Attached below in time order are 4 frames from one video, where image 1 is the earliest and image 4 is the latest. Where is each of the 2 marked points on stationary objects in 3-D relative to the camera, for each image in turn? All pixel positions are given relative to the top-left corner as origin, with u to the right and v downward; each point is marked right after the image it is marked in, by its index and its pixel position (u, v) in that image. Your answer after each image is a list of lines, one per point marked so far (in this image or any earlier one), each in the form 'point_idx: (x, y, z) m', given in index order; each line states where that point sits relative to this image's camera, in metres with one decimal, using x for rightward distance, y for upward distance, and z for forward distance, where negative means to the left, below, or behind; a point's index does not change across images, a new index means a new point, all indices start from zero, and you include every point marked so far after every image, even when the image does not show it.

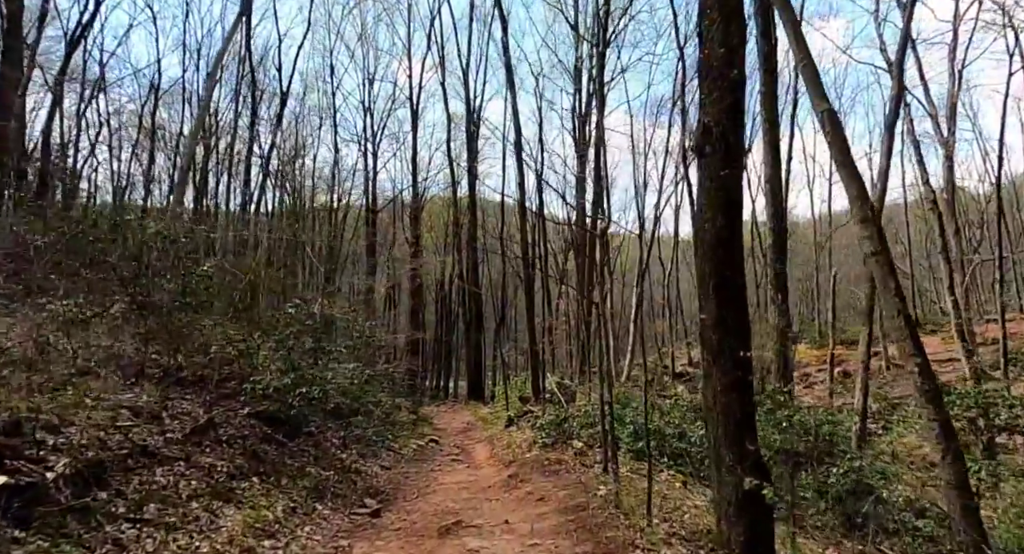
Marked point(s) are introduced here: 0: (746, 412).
0: (+1.4, -0.8, +3.7) m
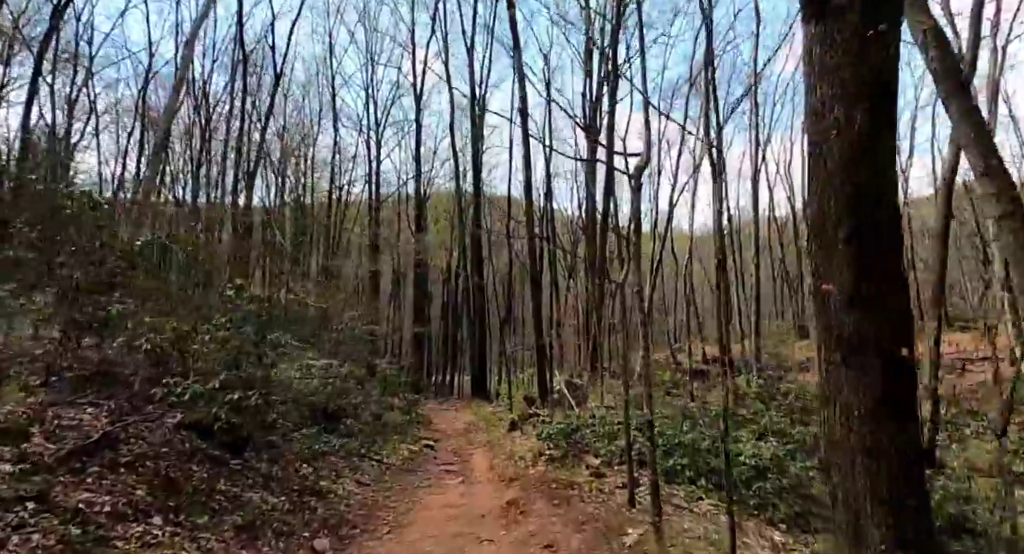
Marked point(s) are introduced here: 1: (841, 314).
0: (+1.3, -0.6, +2.1) m
1: (+1.1, -0.1, +2.2) m
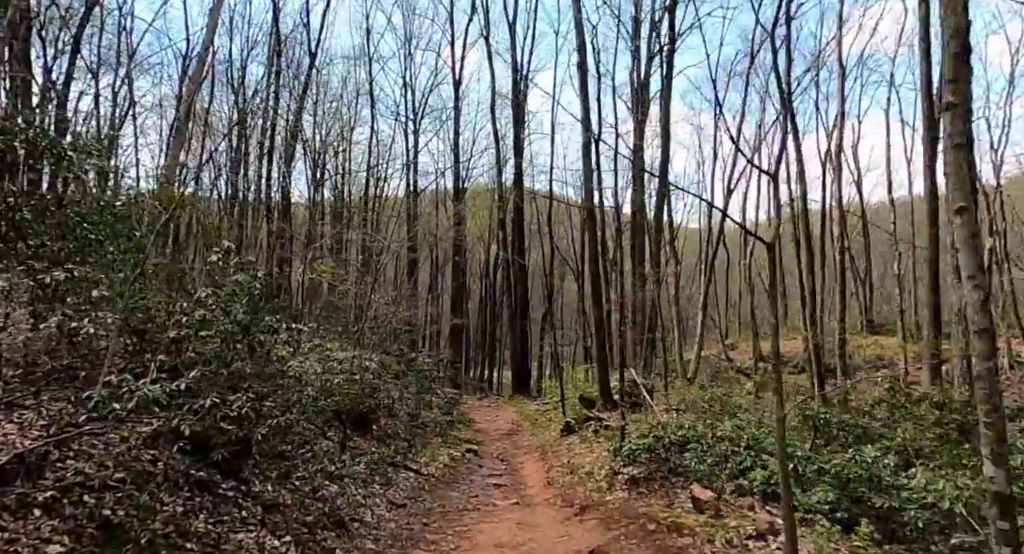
0: (+1.7, -0.4, +0.3) m
1: (+1.5, +0.1, +0.4) m
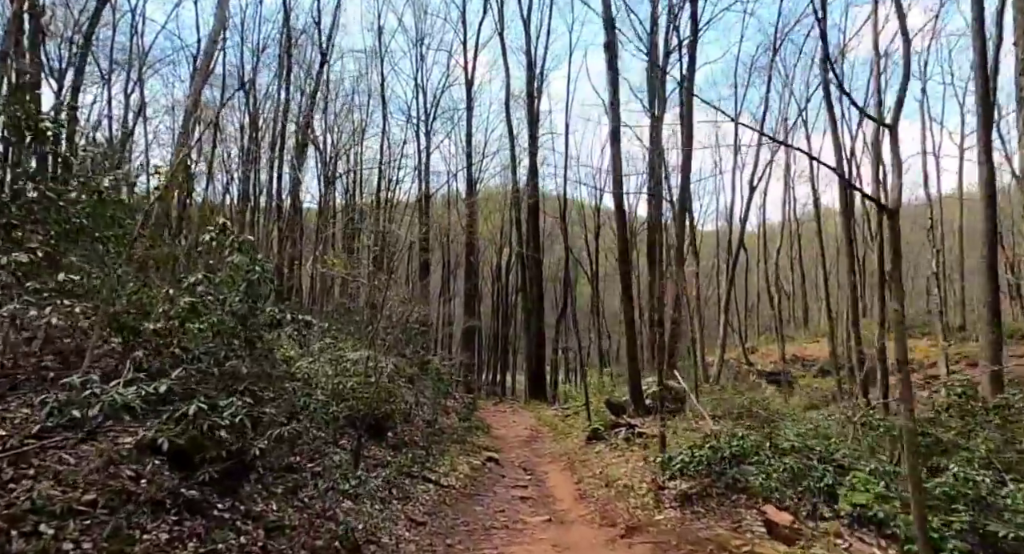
0: (+1.9, -0.2, -0.4) m
1: (+1.7, +0.2, -0.3) m
